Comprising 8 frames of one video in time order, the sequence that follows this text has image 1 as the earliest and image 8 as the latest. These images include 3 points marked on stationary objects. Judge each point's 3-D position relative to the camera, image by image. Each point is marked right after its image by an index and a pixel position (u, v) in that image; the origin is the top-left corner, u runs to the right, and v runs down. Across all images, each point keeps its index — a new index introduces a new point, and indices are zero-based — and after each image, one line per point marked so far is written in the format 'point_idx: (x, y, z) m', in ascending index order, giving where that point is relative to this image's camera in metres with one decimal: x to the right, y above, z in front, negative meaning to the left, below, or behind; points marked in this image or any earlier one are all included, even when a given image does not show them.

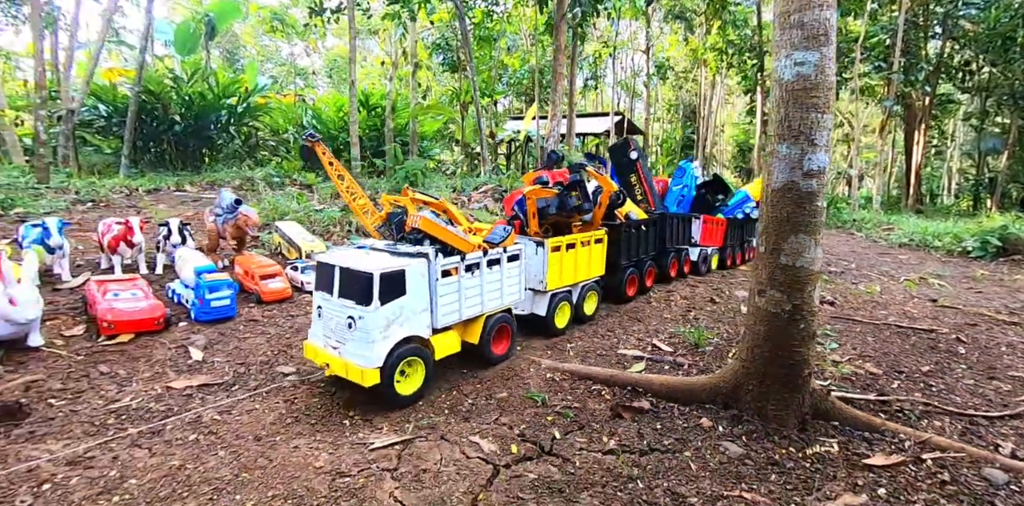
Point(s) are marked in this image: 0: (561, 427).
0: (+0.2, -0.7, +2.0) m
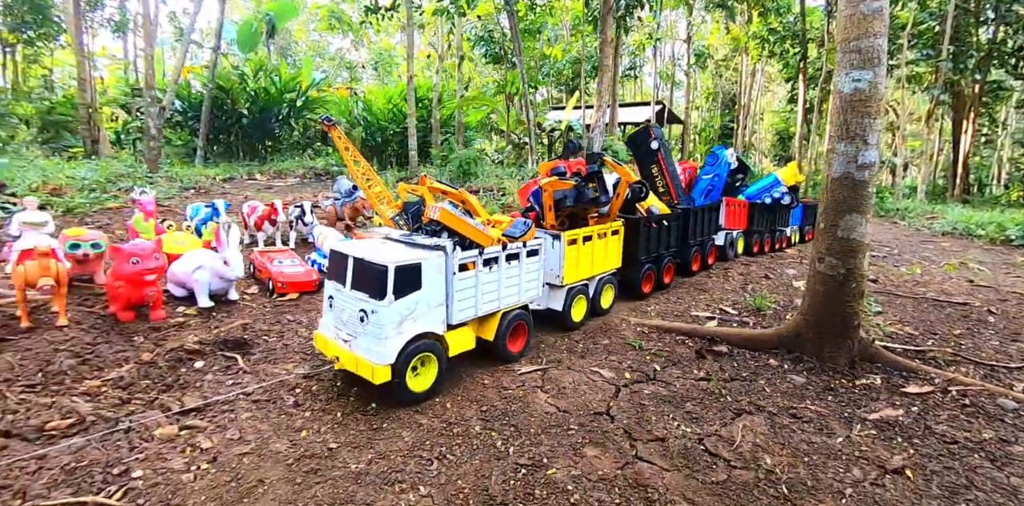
0: (+0.8, -0.6, +2.6) m
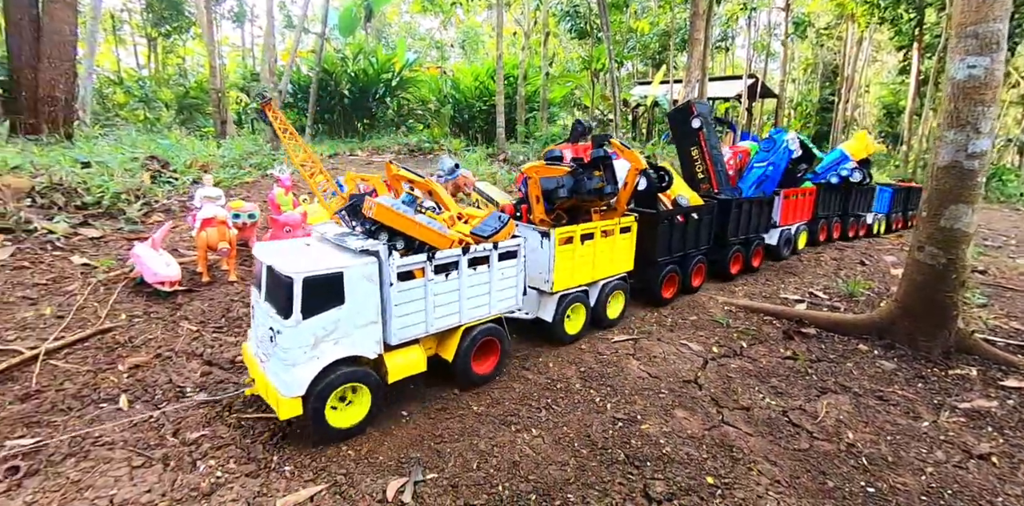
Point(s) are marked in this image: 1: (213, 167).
0: (+1.3, -0.5, +2.8) m
1: (-3.3, +0.9, +5.6) m
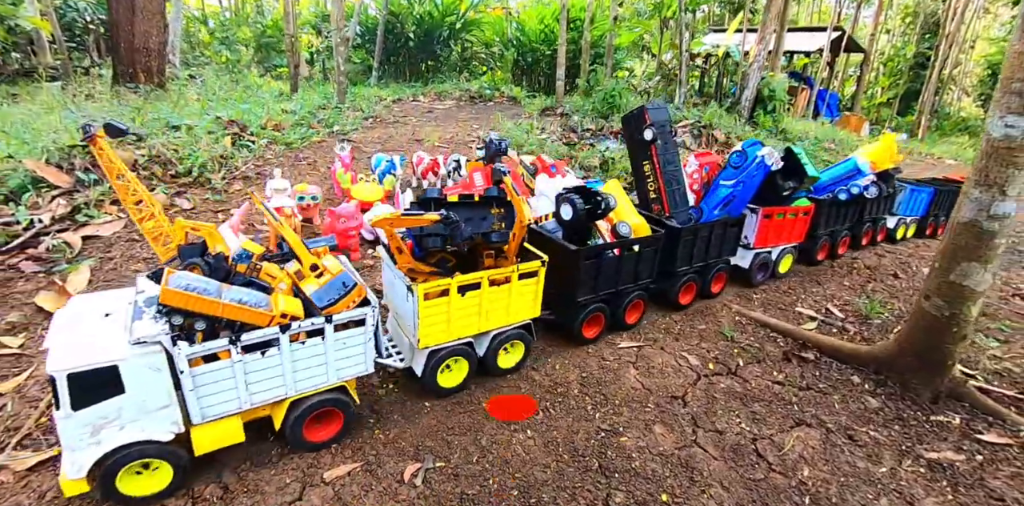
0: (+1.4, -0.6, +3.0) m
1: (-2.8, +1.5, +6.1) m
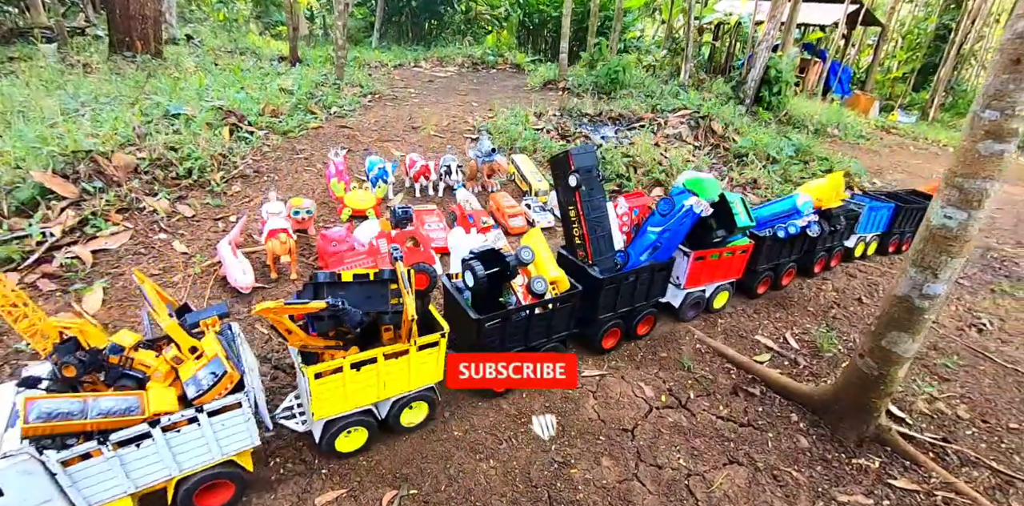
0: (+1.2, -0.9, +3.3) m
1: (-2.8, +1.7, +6.2) m
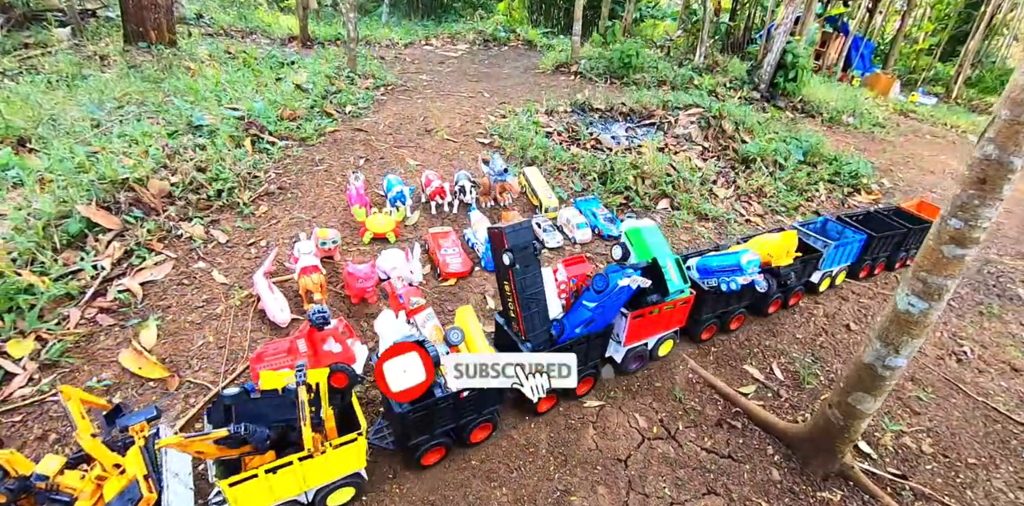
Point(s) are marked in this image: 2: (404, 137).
0: (+1.2, -1.2, +3.6) m
1: (-2.7, +1.7, +6.3) m
2: (-1.4, +1.5, +6.5) m
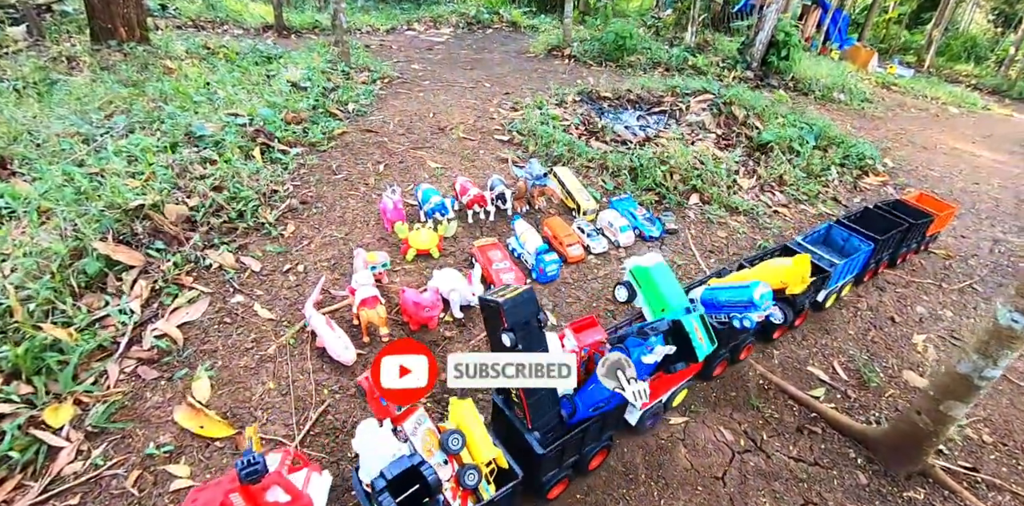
0: (+1.8, -1.3, +3.7) m
1: (-2.4, +1.6, +5.9) m
2: (-1.1, +1.4, +6.1) m
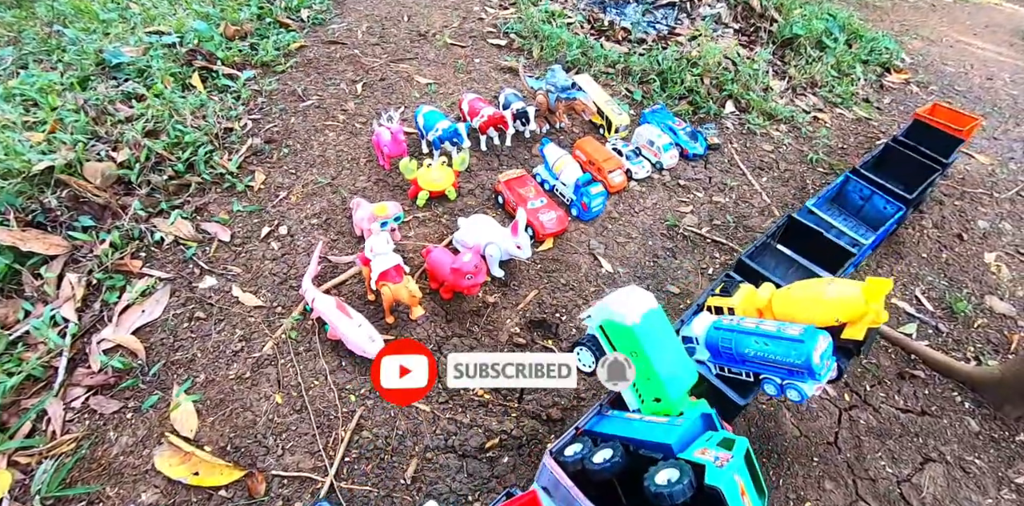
0: (+2.2, -0.8, +3.2) m
1: (-2.4, +2.0, +4.6) m
2: (-1.1, +2.0, +4.9) m
